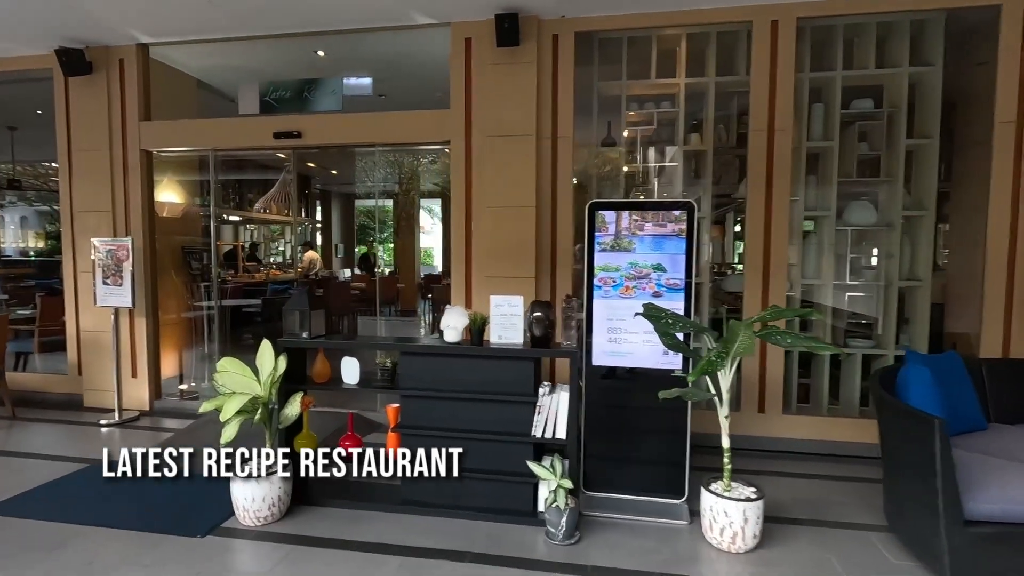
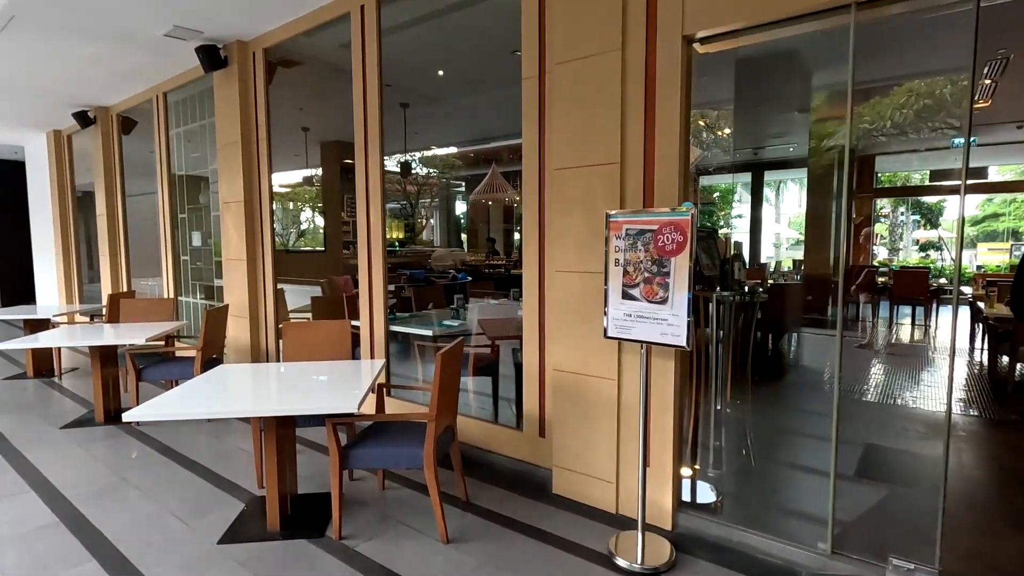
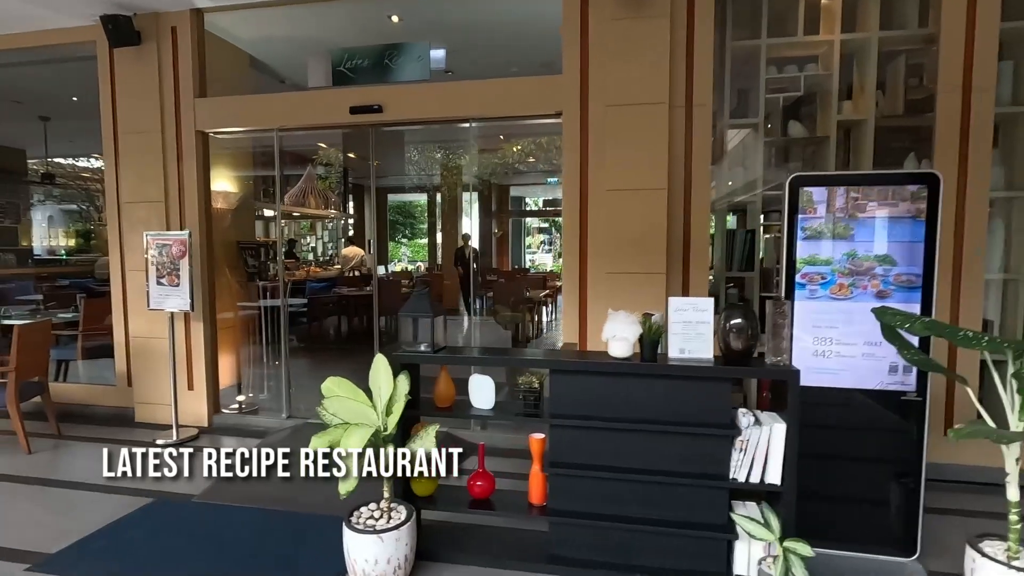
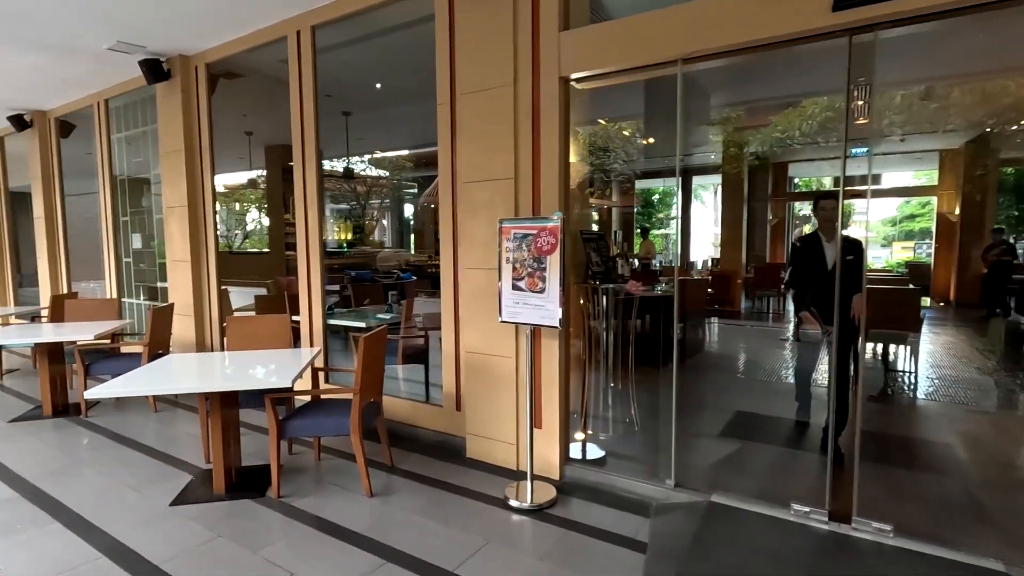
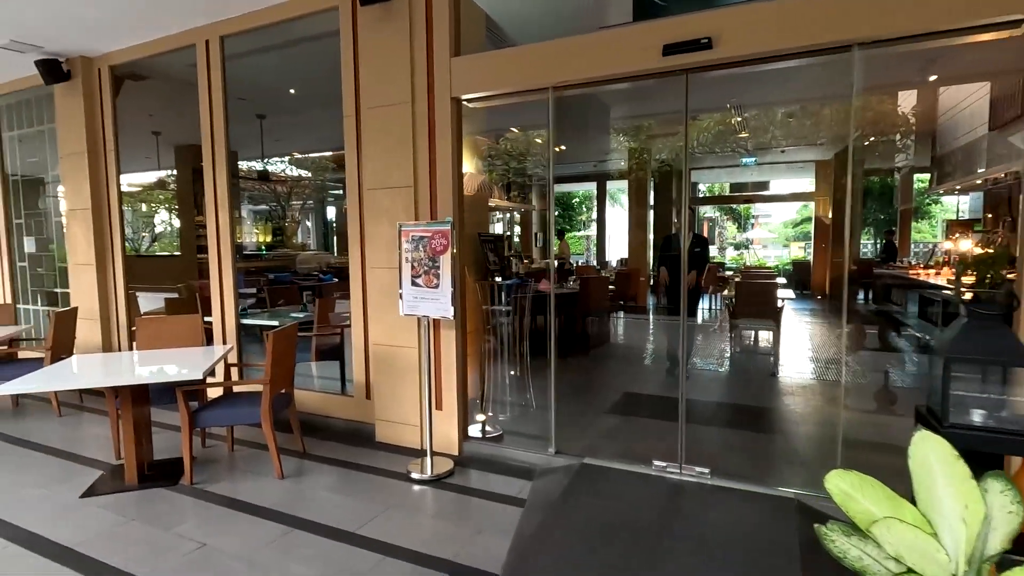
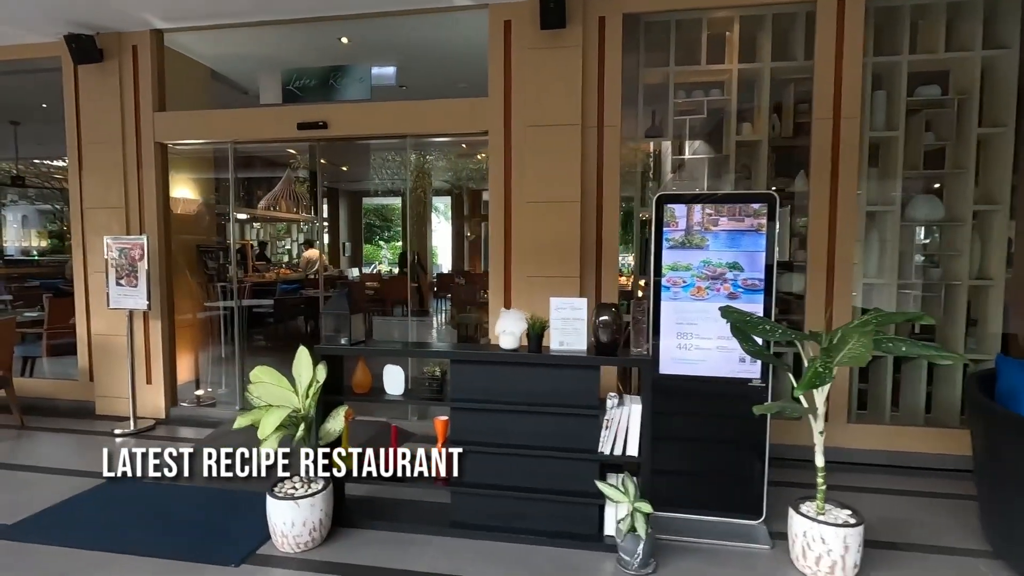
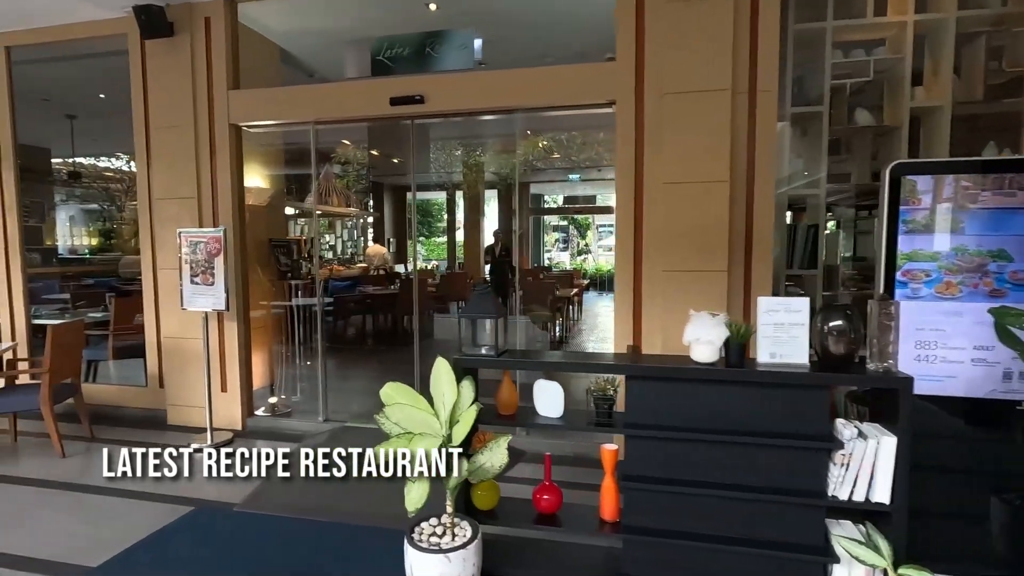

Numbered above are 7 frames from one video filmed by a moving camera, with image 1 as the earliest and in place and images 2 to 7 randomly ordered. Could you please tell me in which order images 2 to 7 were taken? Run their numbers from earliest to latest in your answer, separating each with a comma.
6, 3, 7, 5, 4, 2
